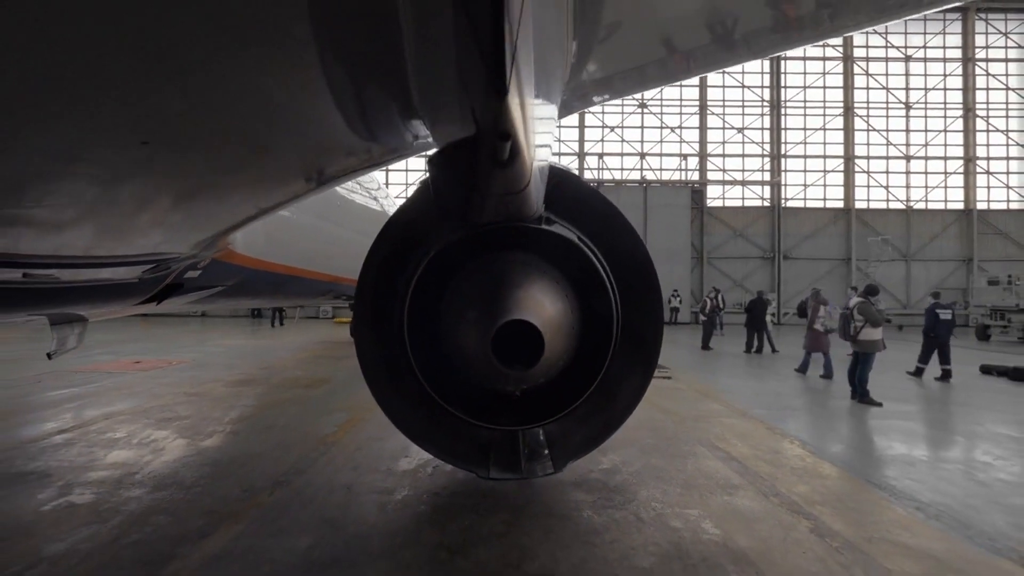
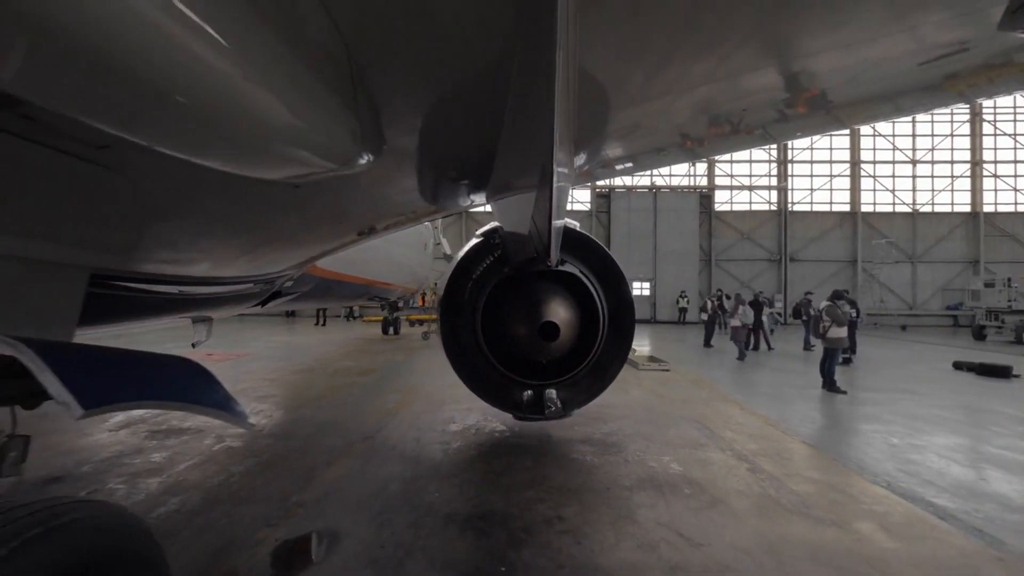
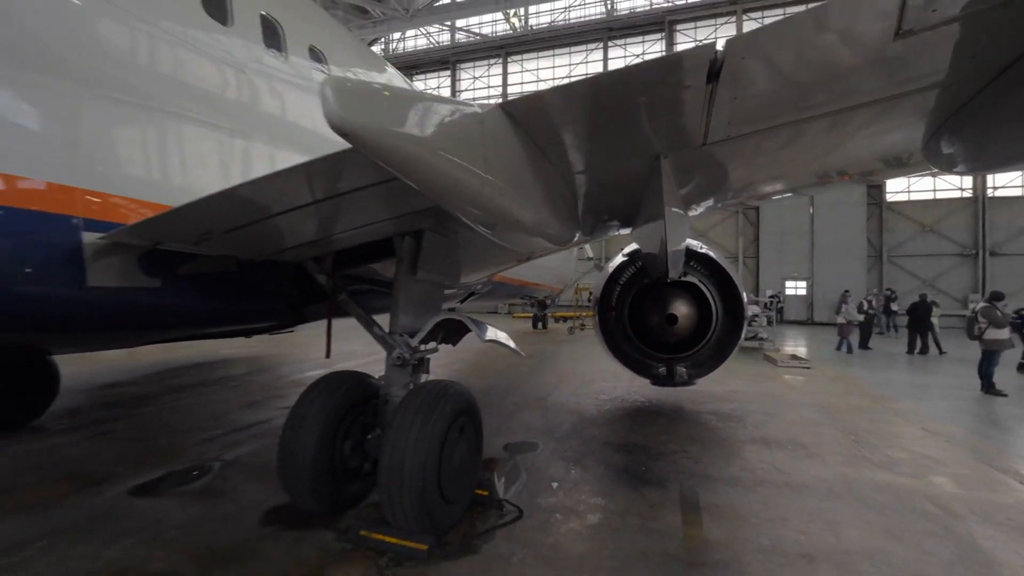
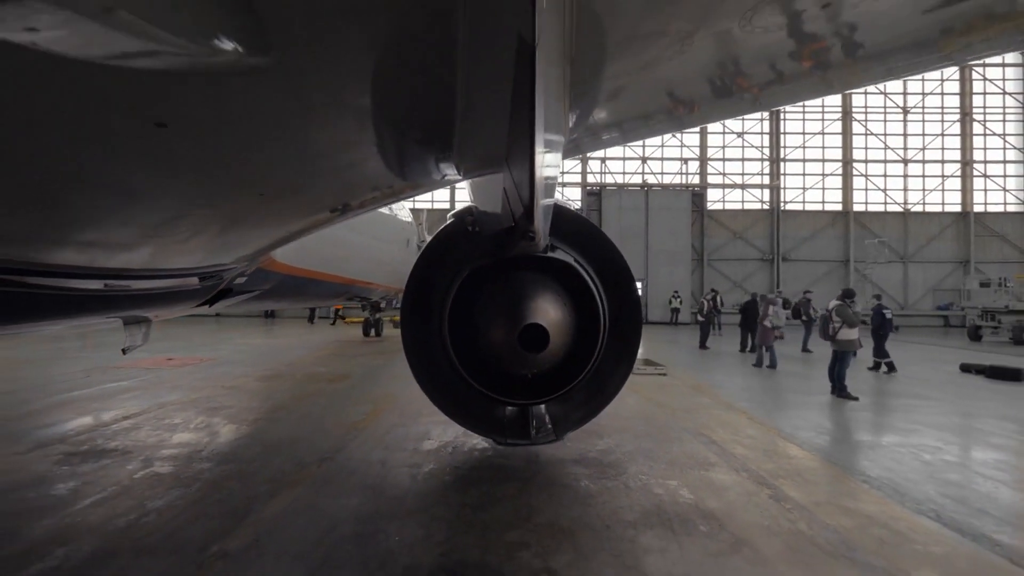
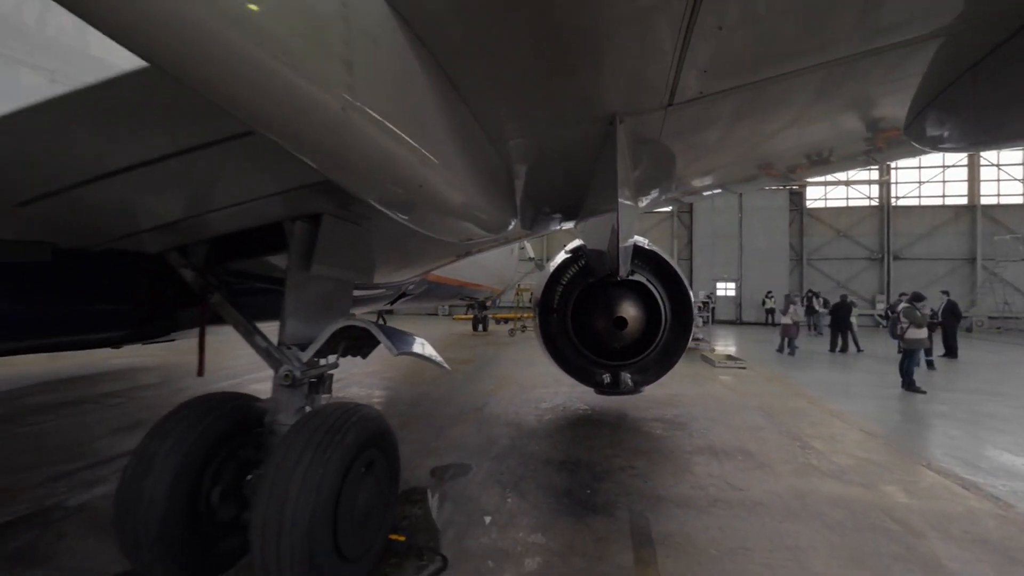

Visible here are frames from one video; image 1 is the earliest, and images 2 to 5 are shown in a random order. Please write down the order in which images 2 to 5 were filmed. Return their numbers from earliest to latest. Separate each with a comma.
4, 2, 5, 3
